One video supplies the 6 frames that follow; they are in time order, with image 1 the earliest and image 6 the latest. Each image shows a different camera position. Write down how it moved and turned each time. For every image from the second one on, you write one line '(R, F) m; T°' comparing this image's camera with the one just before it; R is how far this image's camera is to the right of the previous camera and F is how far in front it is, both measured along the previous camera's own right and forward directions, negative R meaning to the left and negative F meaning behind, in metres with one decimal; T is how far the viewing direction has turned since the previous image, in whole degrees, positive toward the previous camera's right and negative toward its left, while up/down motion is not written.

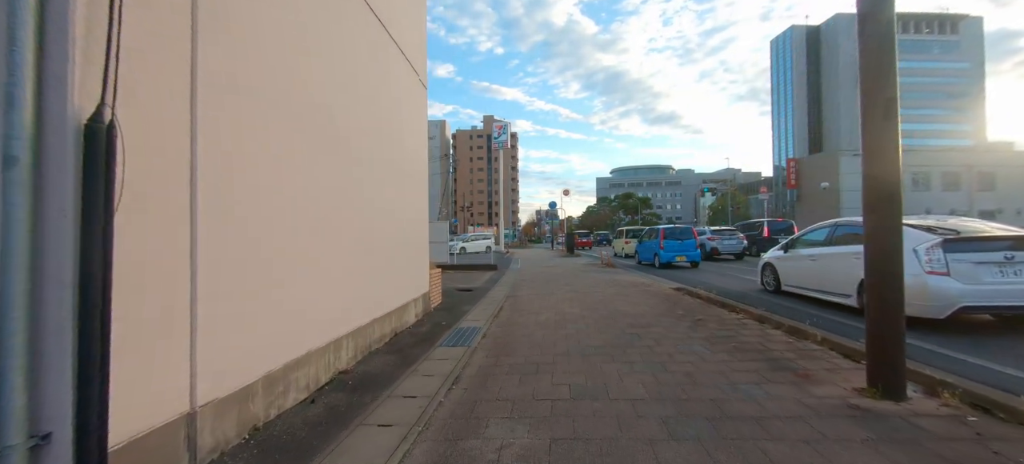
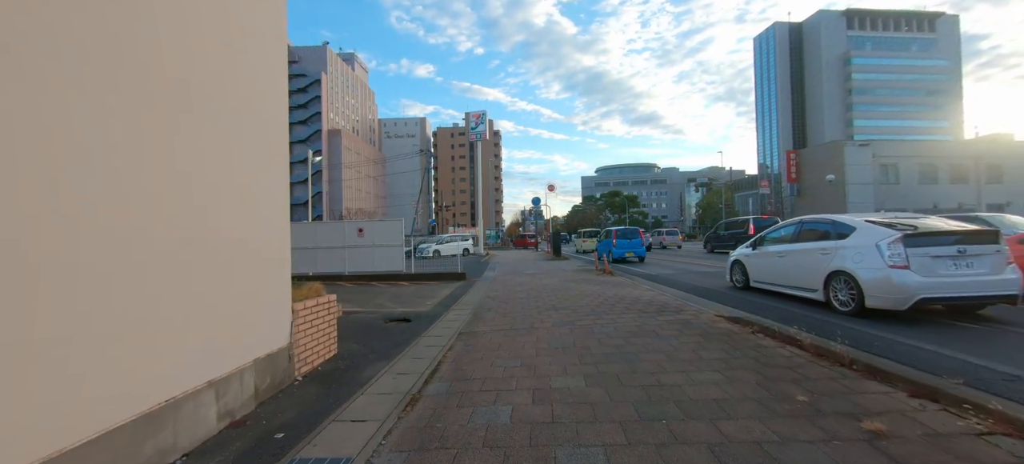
(+0.4, +2.7) m; +3°
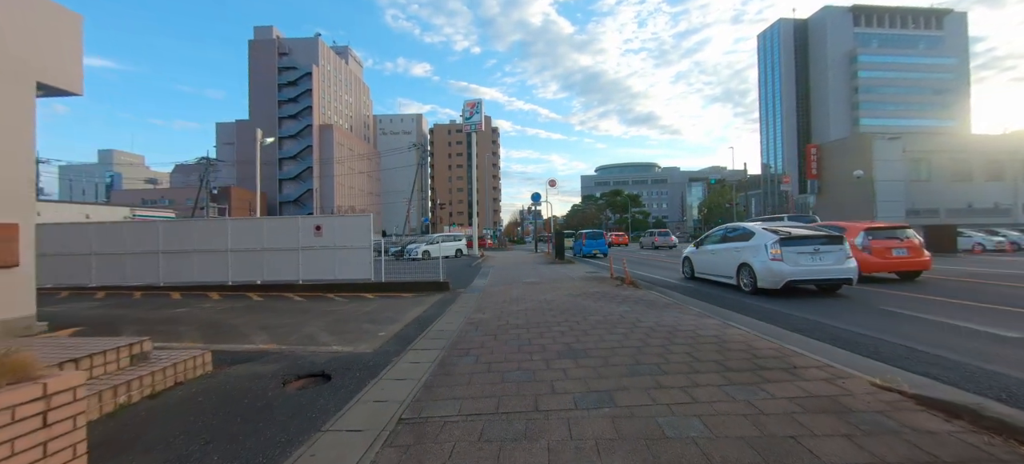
(+0.1, +2.1) m; +1°
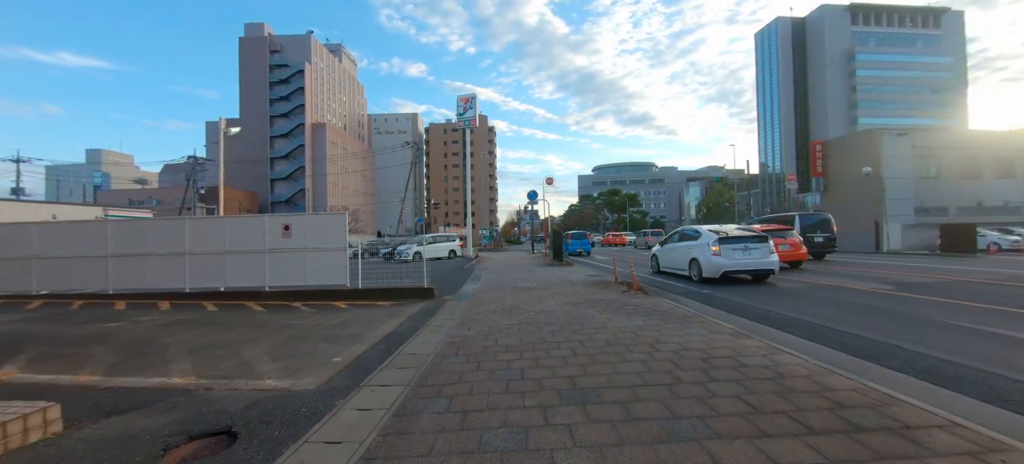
(+0.1, +0.9) m; +1°
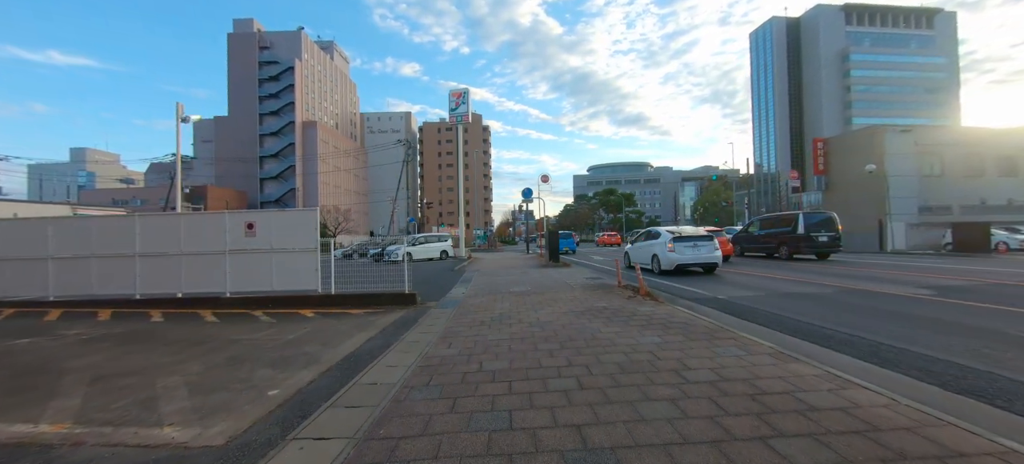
(+0.1, +0.8) m; +1°
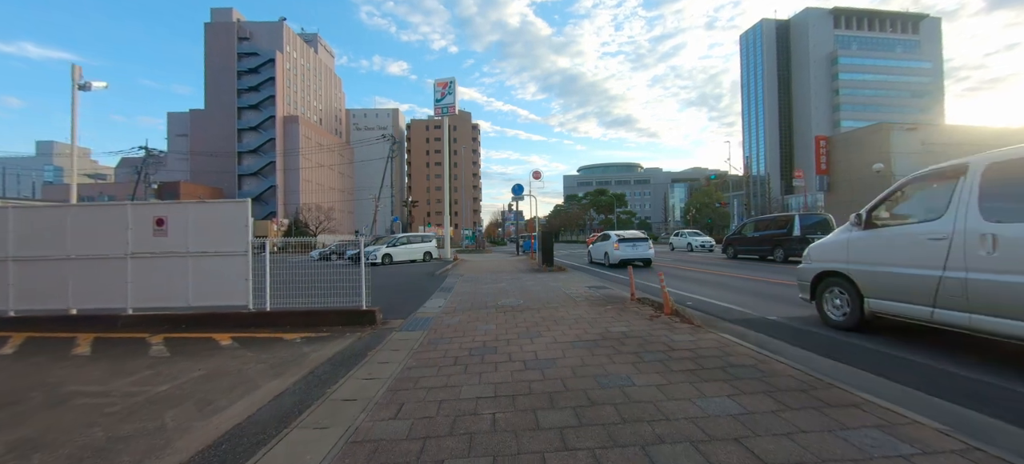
(0.0, +1.4) m; +2°
